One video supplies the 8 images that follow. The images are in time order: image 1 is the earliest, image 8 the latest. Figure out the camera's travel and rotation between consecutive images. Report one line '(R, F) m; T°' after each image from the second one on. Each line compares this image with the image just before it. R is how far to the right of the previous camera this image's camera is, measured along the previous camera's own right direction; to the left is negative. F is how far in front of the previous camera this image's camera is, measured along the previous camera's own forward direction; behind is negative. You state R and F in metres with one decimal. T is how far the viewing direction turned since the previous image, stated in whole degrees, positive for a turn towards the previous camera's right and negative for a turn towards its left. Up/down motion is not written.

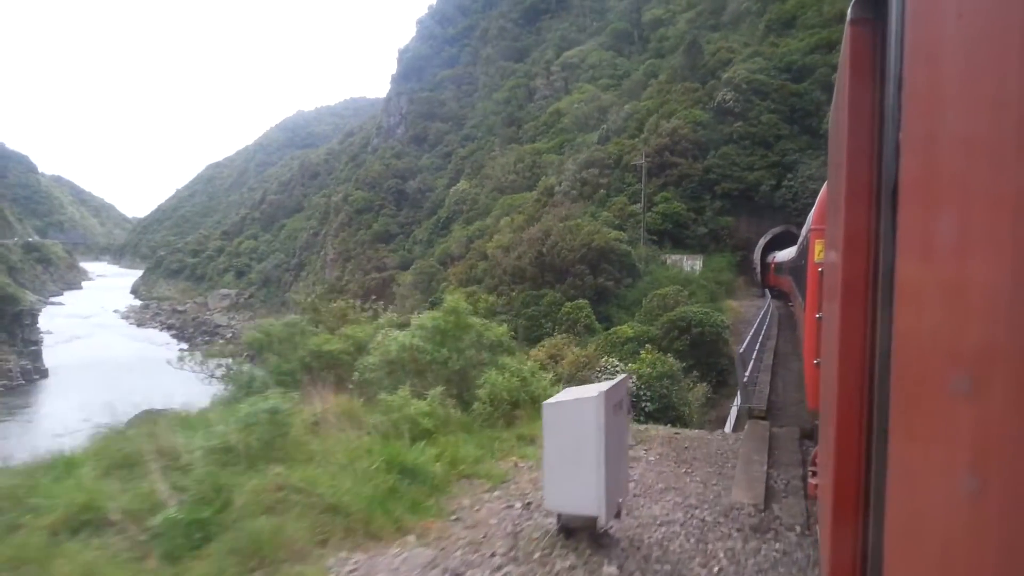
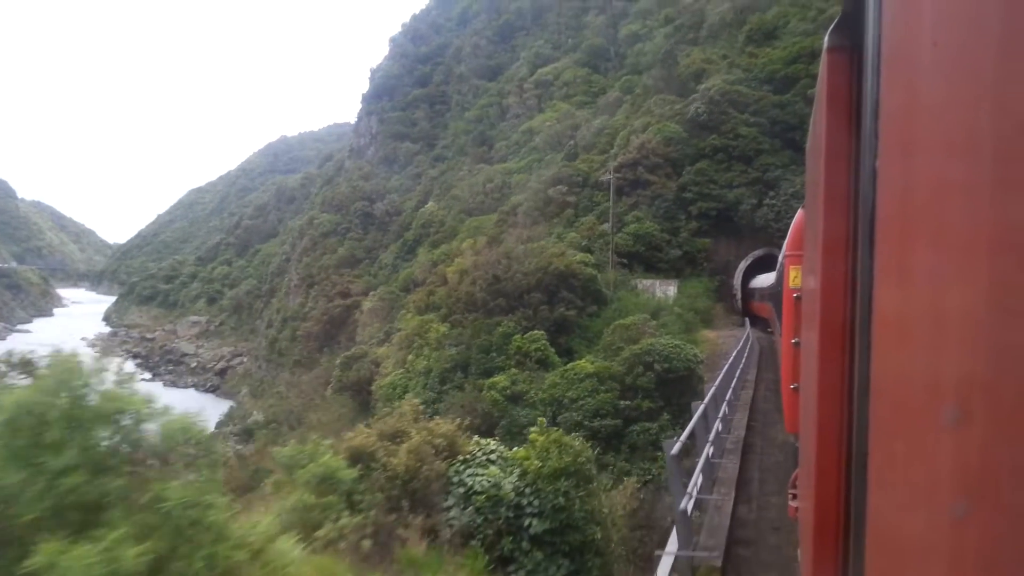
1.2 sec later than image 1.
(+0.6, +1.5) m; +1°
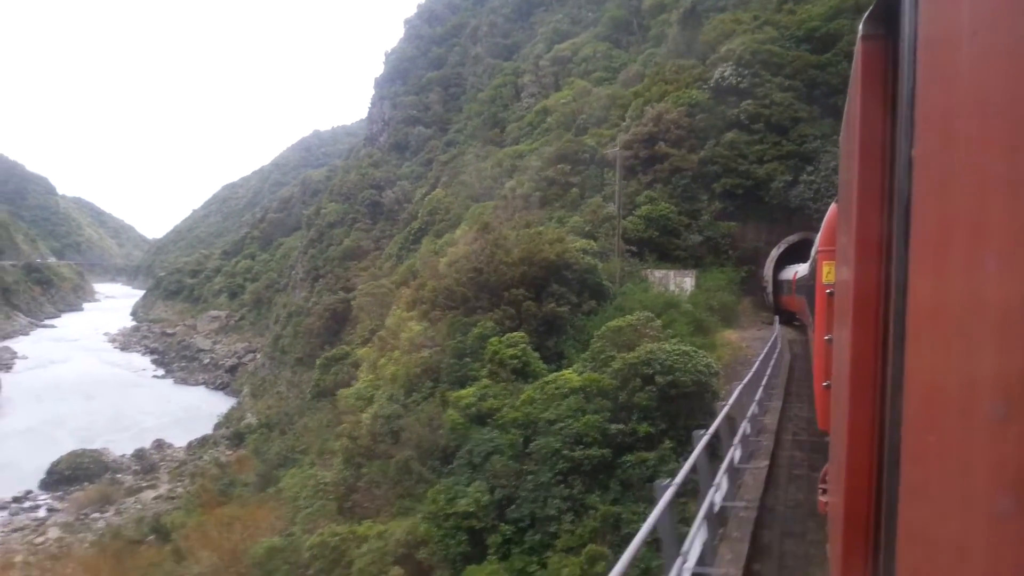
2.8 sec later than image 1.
(+0.7, +2.0) m; -3°
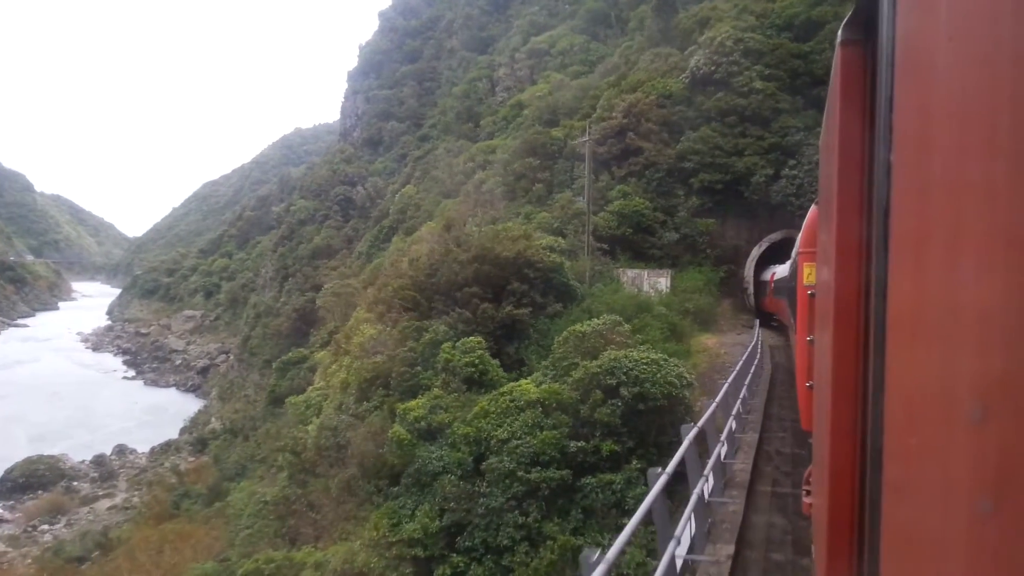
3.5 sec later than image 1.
(+0.3, +0.8) m; +1°
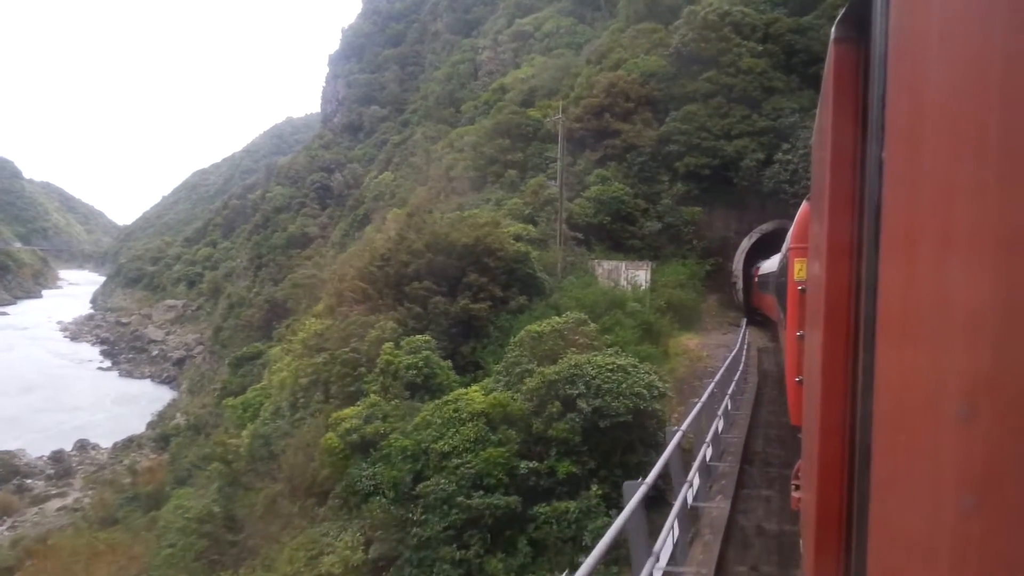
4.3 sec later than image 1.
(+0.4, +1.0) m; +1°
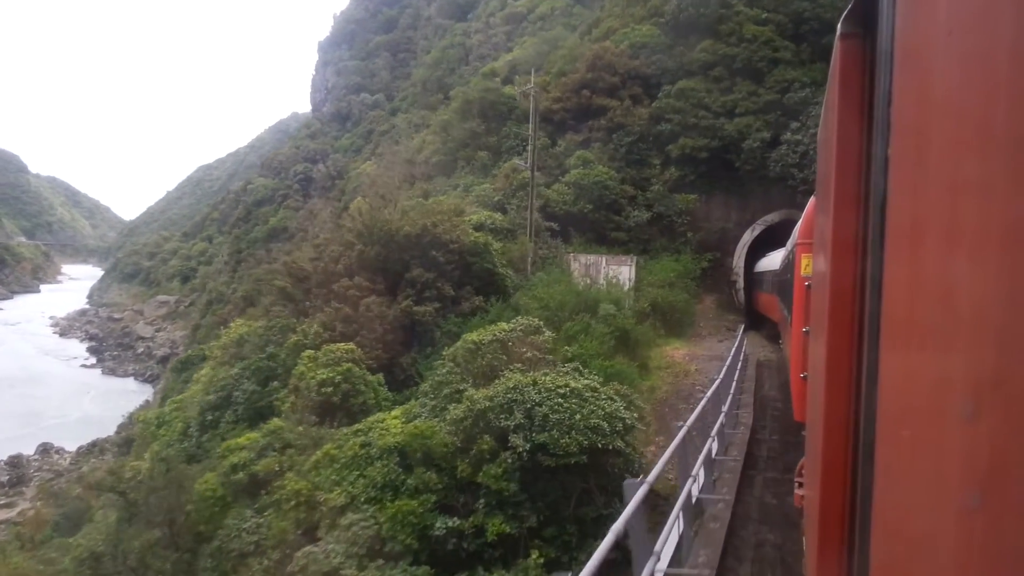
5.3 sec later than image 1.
(+0.5, +1.4) m; 0°
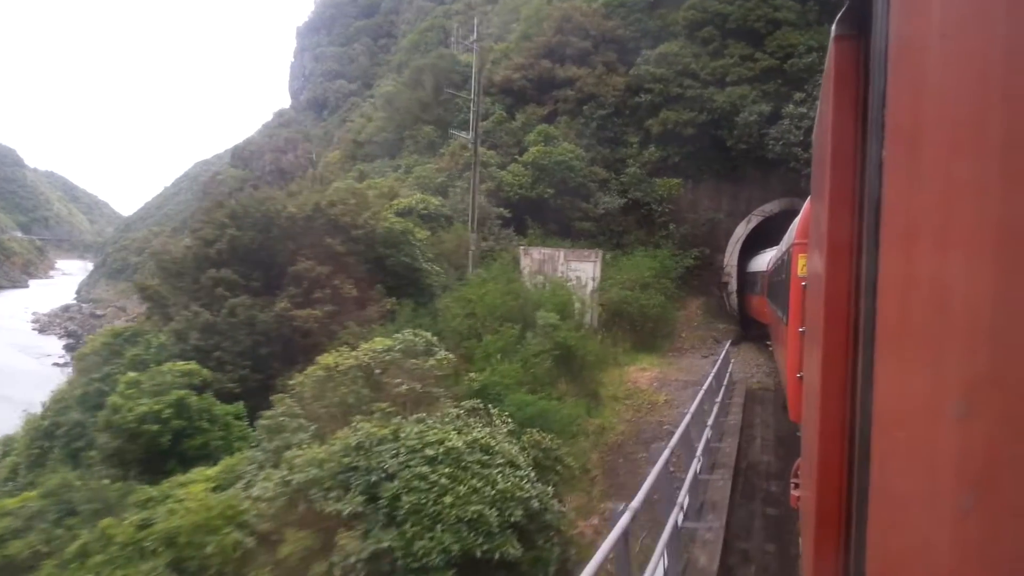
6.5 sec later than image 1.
(+0.6, +1.6) m; 0°
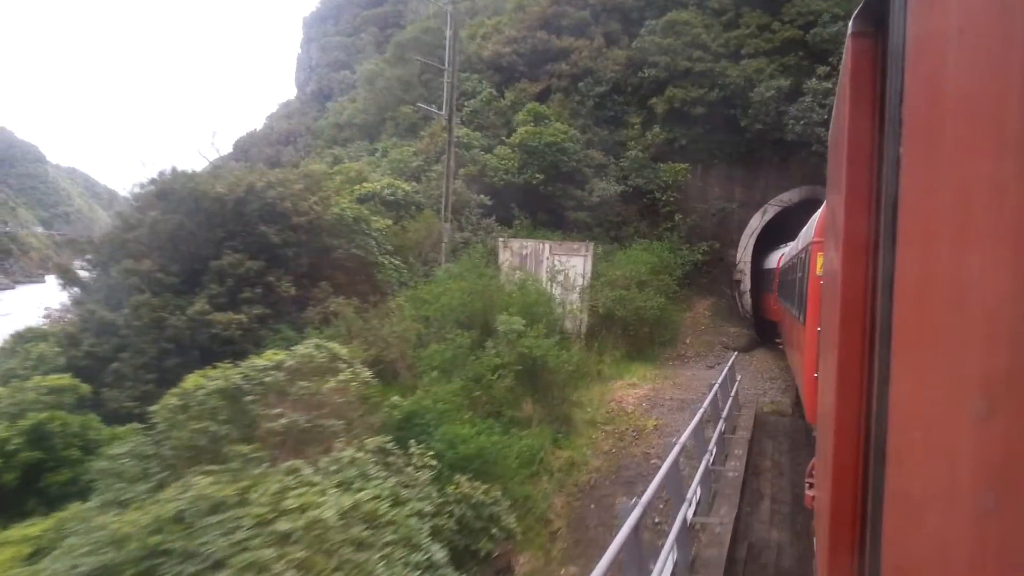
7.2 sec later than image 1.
(+0.3, +0.9) m; -1°
